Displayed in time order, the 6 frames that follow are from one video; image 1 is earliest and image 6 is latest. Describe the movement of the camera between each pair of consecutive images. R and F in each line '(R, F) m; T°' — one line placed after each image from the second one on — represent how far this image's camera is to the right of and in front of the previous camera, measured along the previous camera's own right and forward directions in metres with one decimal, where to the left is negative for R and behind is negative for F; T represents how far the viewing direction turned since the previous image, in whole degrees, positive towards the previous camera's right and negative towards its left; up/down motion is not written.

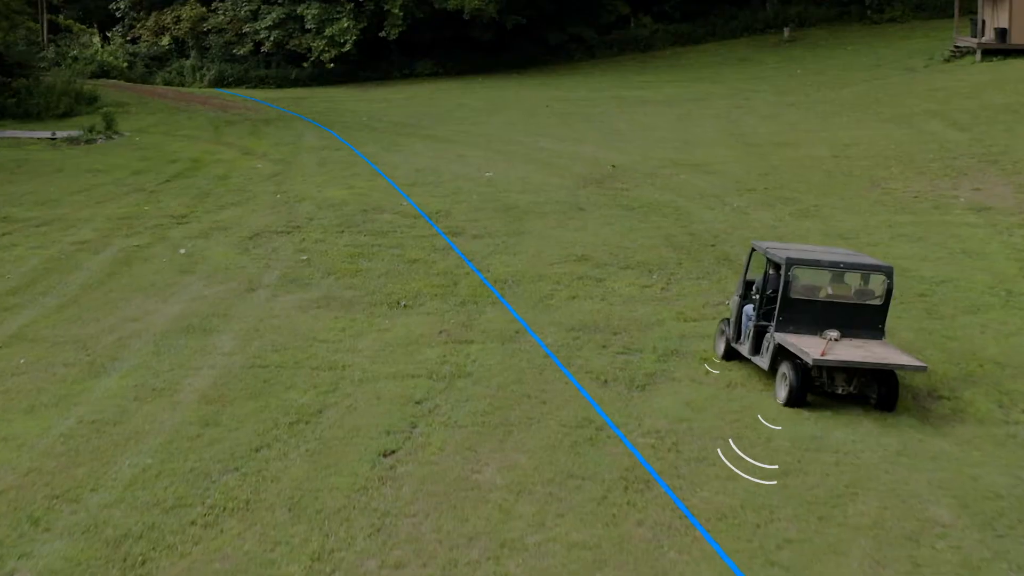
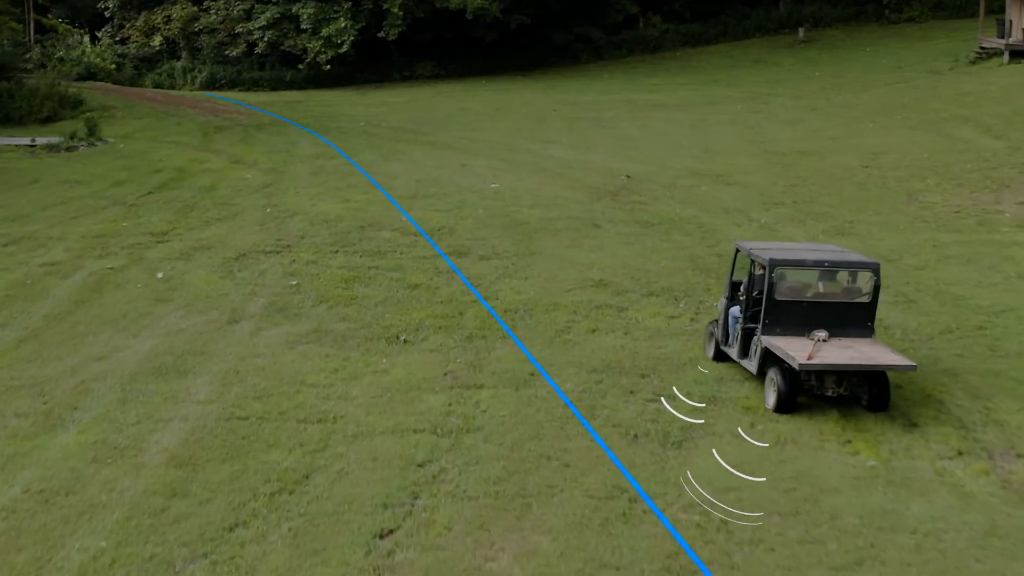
(-0.1, +1.0) m; 0°
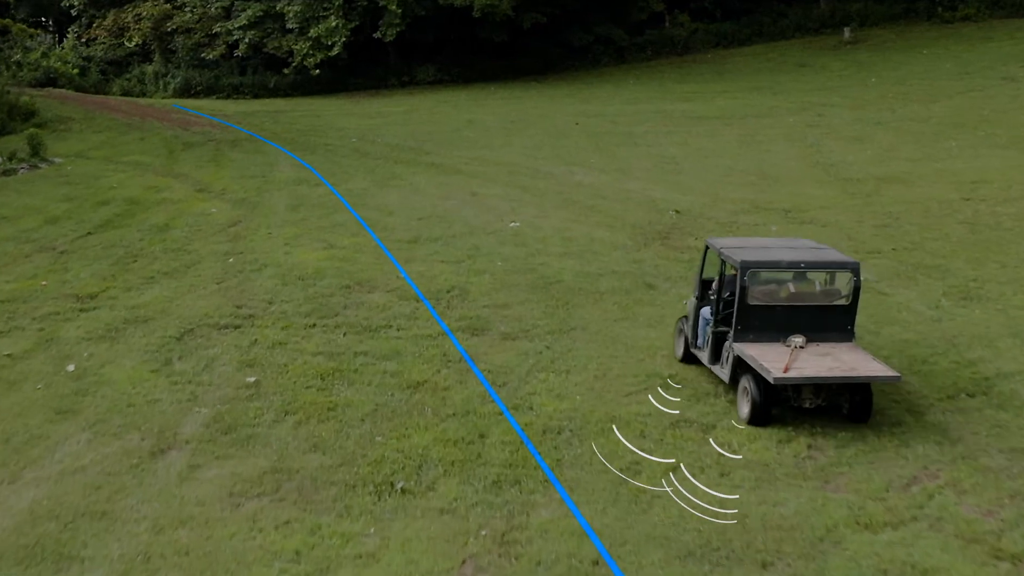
(-0.3, +2.7) m; 0°
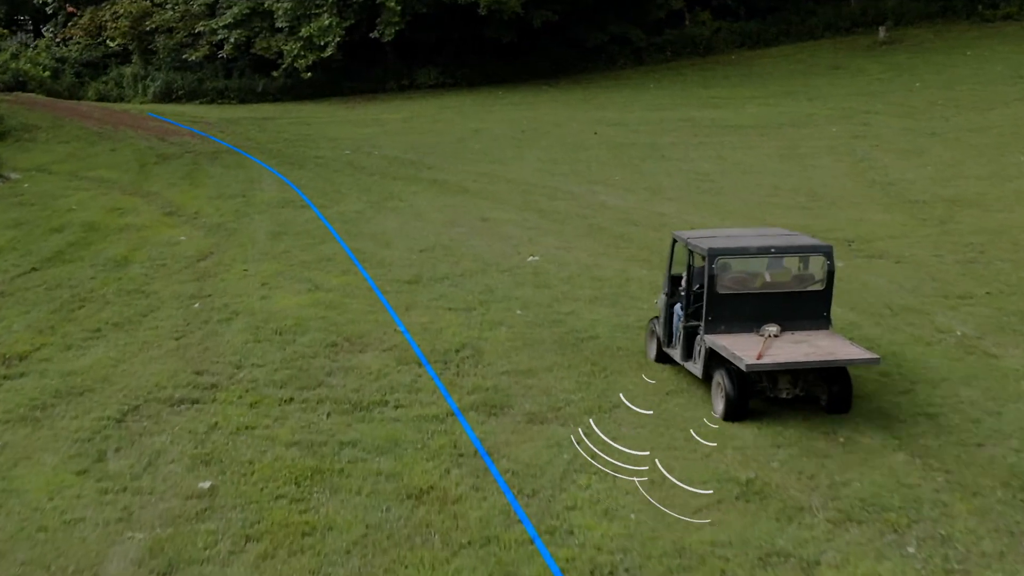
(-0.2, +1.7) m; 0°
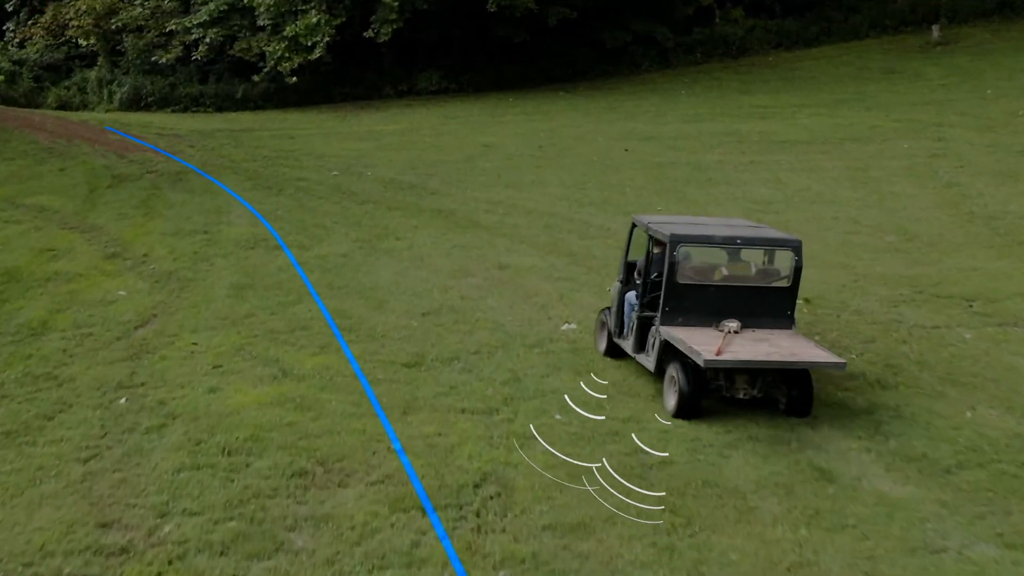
(-0.2, +2.2) m; 0°
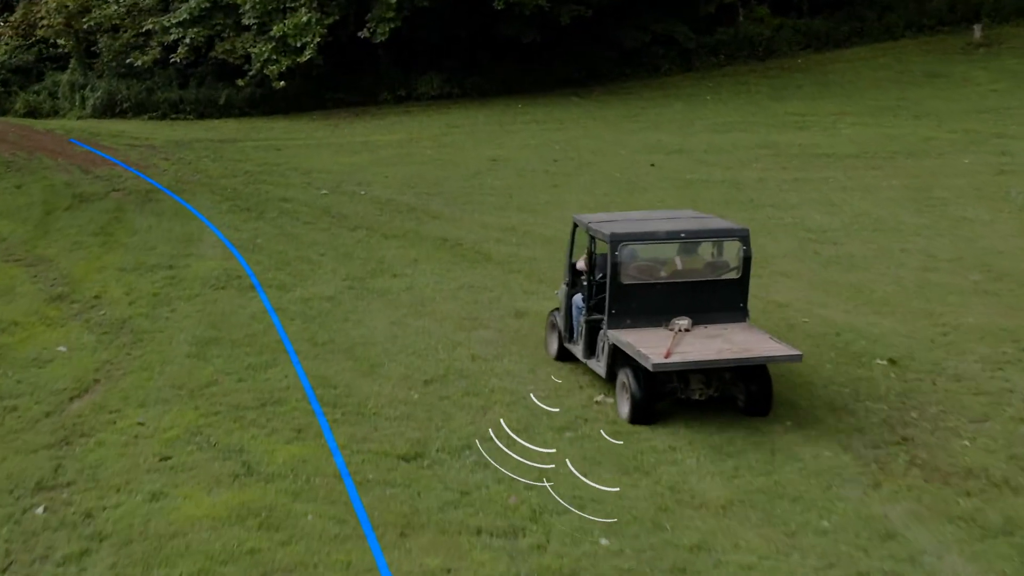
(-0.1, +1.4) m; 0°
